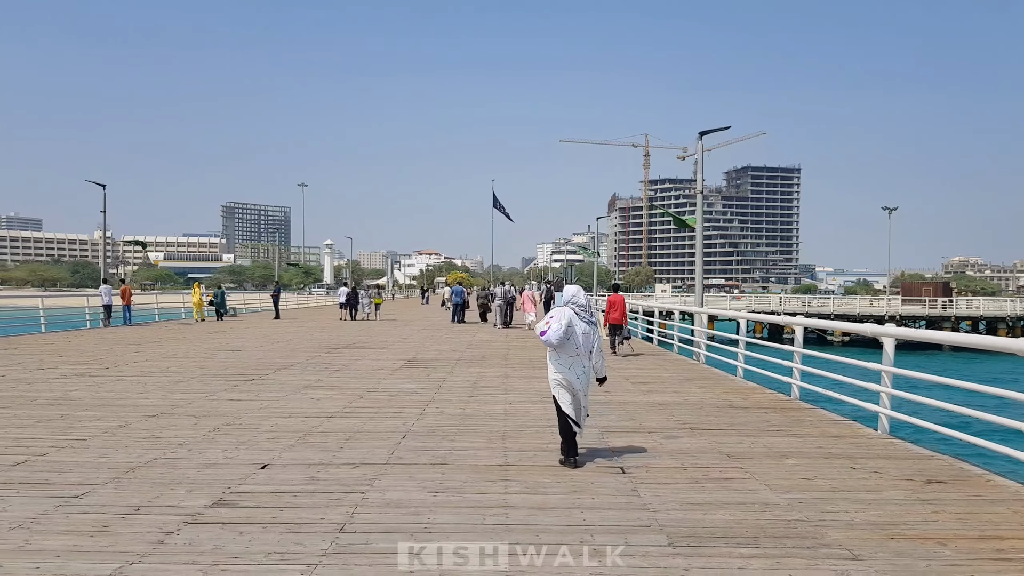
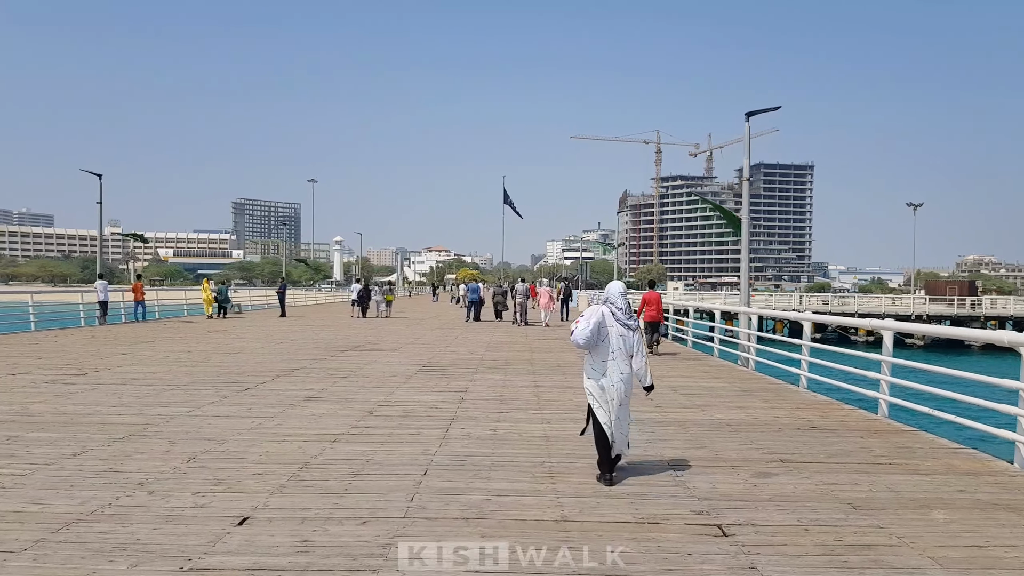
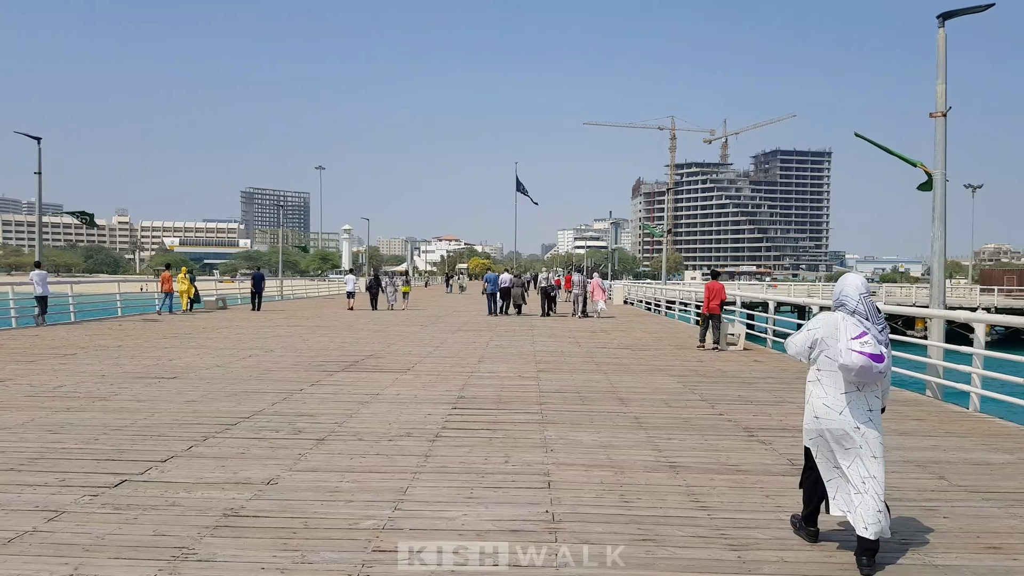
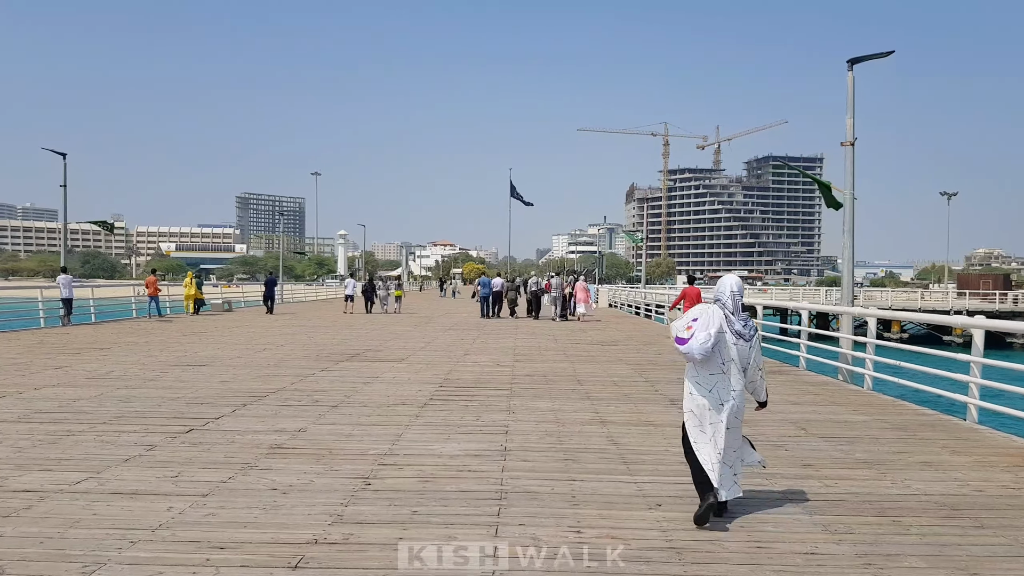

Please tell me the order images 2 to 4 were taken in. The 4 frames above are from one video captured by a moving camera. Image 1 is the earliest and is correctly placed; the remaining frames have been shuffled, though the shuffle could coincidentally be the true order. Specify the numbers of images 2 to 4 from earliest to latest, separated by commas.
2, 4, 3
